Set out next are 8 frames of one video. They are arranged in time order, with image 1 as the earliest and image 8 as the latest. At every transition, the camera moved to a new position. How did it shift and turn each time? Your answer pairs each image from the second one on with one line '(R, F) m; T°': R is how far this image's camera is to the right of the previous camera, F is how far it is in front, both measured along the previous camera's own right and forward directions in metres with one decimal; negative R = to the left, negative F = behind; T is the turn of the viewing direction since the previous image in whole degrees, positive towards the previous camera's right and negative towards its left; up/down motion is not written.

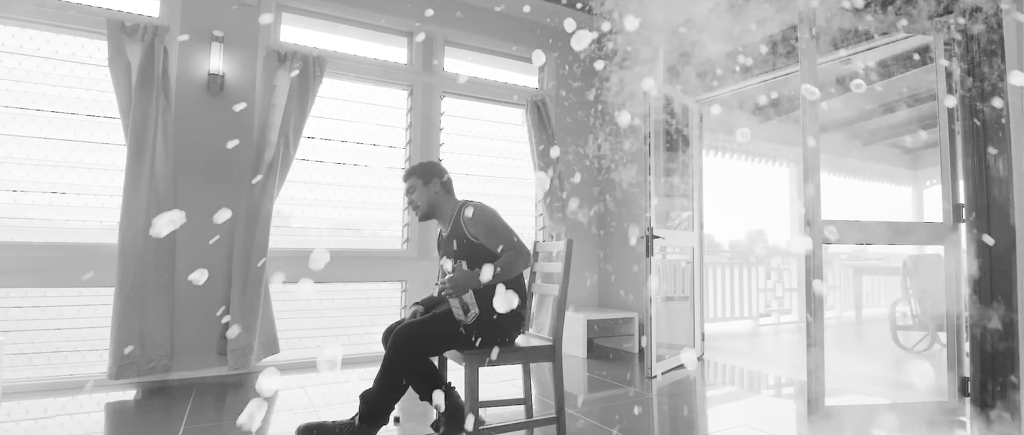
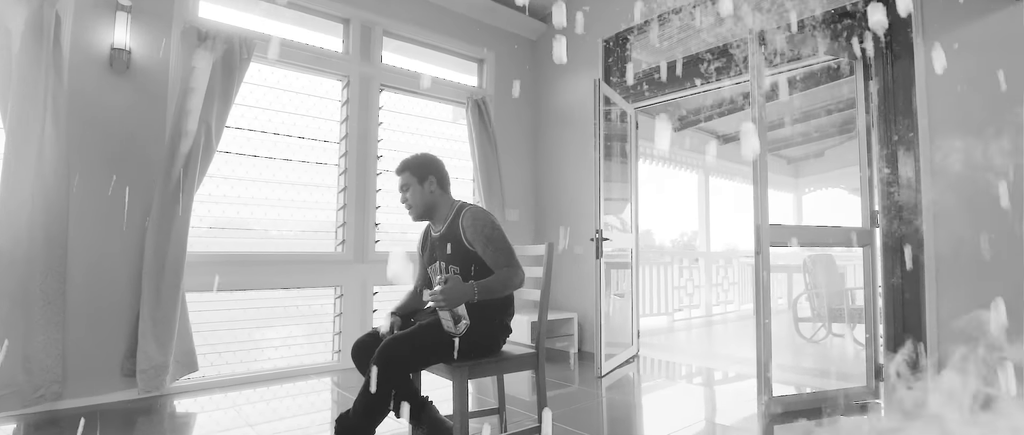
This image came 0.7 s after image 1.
(-0.3, +0.1) m; +11°
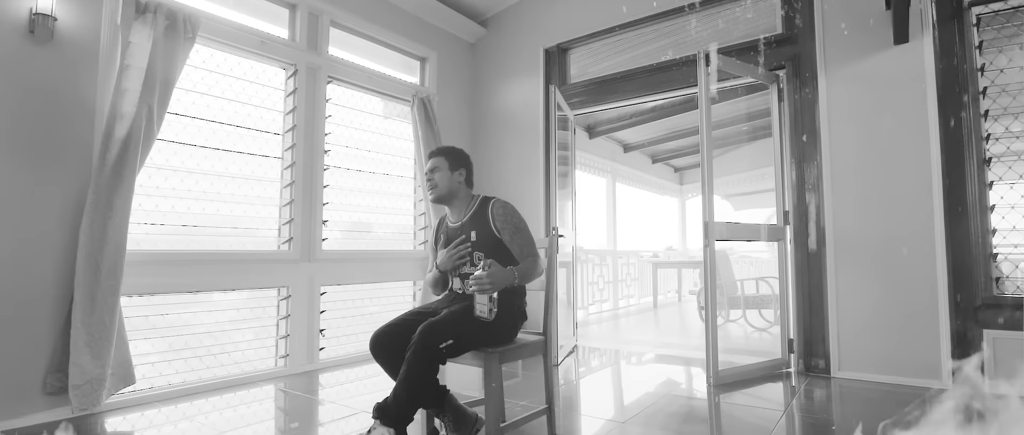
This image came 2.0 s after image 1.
(-0.5, 0.0) m; +14°
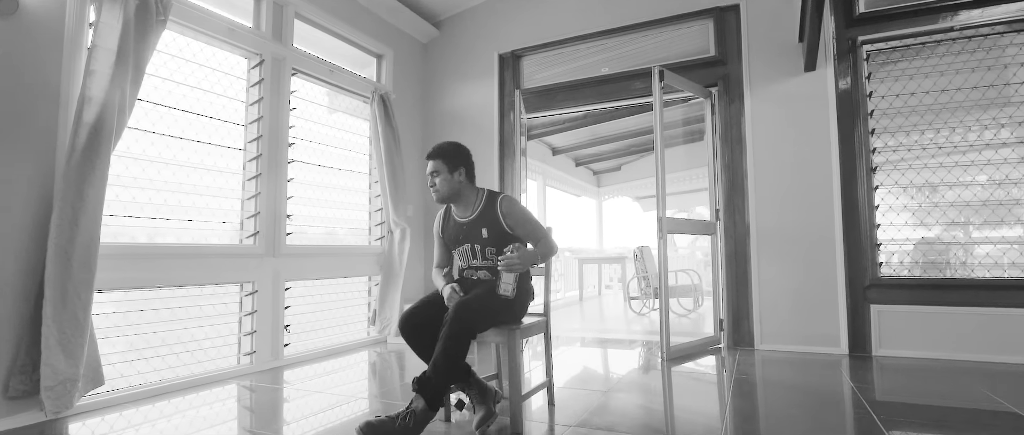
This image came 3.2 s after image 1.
(-0.4, -0.1) m; +11°
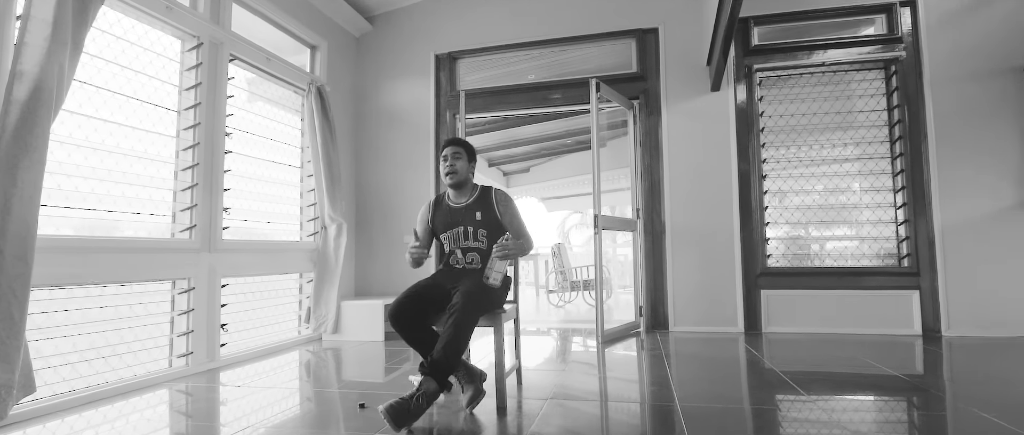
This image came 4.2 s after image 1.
(-0.4, -0.1) m; +12°
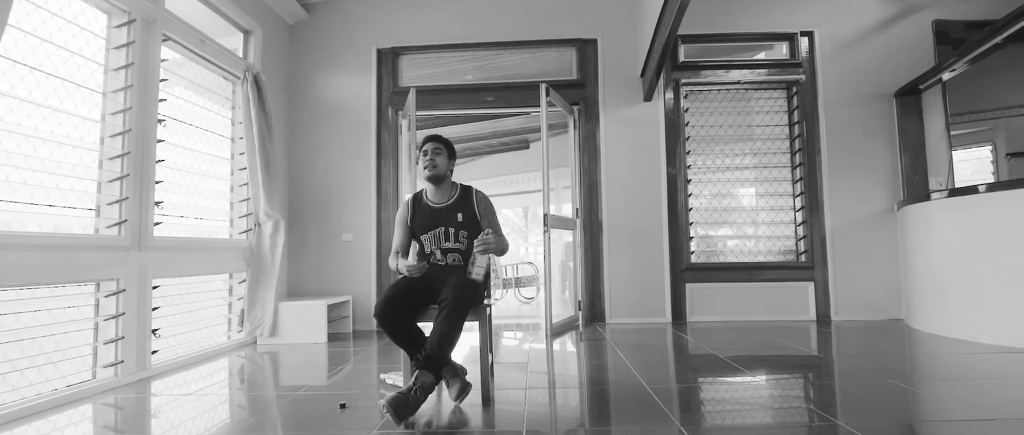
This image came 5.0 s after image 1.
(-0.3, 0.0) m; +11°
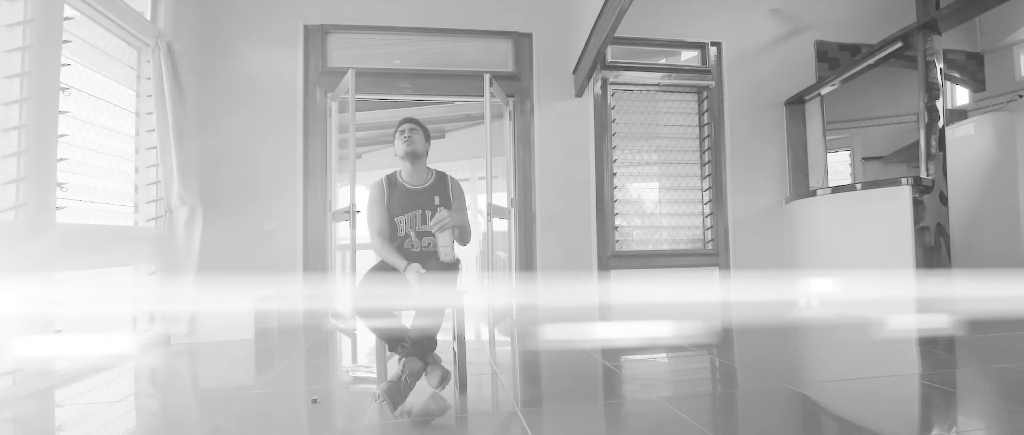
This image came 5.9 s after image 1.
(-0.4, 0.0) m; +12°
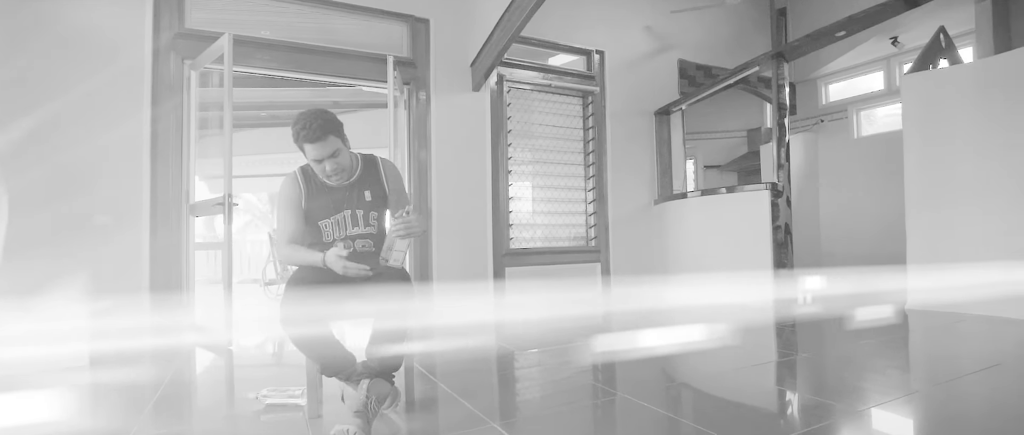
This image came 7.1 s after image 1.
(-0.4, +0.2) m; +18°
